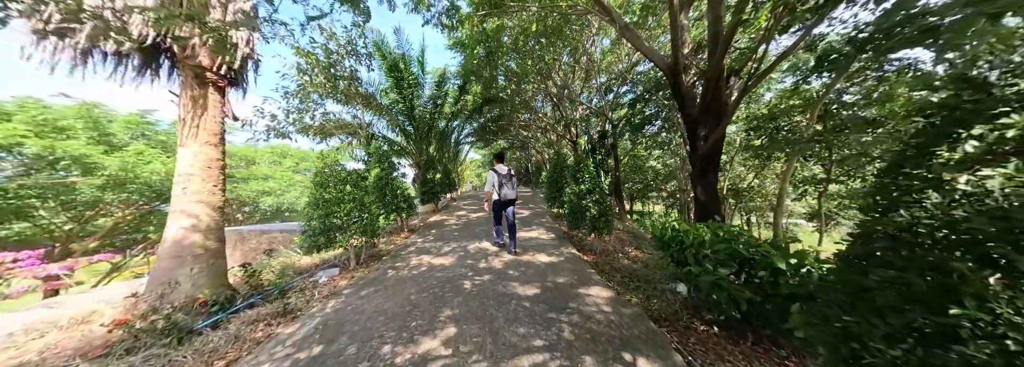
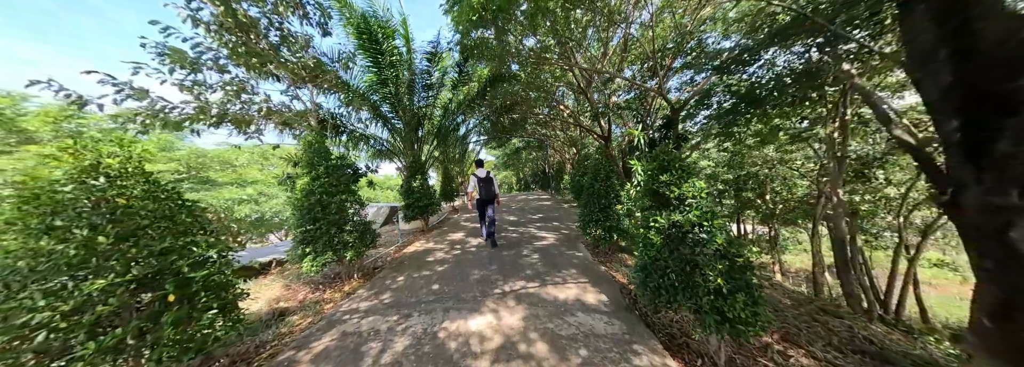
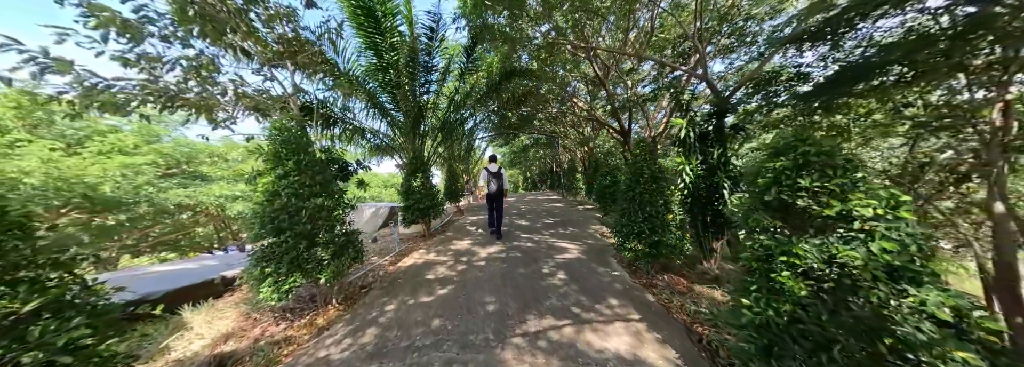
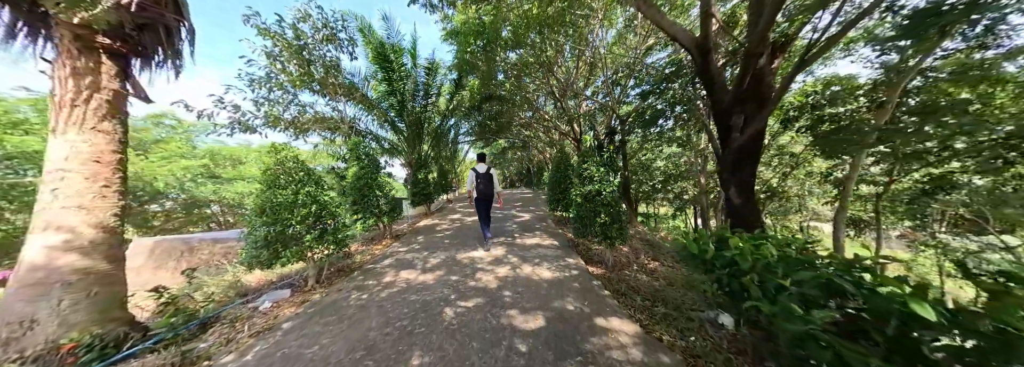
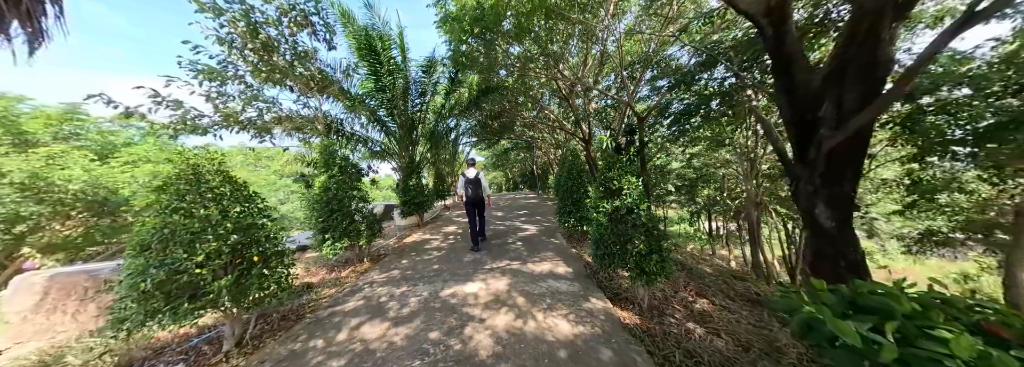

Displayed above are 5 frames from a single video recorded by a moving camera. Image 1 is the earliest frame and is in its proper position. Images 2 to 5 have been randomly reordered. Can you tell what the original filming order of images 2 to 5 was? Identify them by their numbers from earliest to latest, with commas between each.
4, 5, 2, 3
